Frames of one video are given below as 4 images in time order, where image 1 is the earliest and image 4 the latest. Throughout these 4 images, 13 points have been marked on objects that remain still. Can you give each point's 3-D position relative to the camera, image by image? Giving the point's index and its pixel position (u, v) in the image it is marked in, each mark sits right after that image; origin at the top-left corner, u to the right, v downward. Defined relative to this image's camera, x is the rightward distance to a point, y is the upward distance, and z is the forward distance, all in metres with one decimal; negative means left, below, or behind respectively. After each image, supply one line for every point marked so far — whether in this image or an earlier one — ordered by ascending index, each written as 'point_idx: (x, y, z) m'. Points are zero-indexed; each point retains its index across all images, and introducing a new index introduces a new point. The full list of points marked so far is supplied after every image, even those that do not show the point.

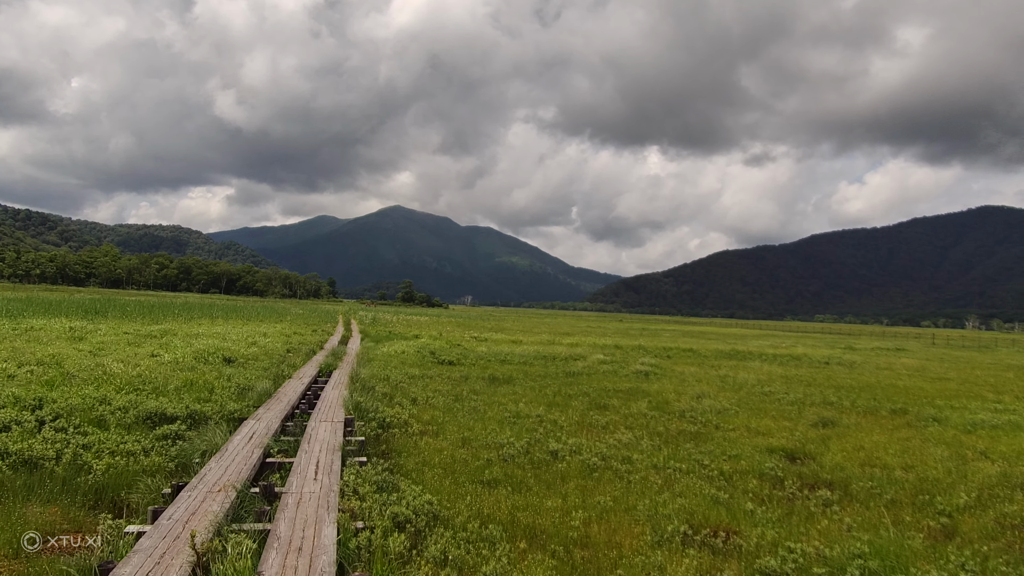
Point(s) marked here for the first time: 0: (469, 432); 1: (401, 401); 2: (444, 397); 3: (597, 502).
0: (-0.7, -2.3, +12.8) m
1: (-2.2, -2.2, +15.6) m
2: (-1.4, -2.3, +16.8) m
3: (+0.9, -2.3, +8.6) m
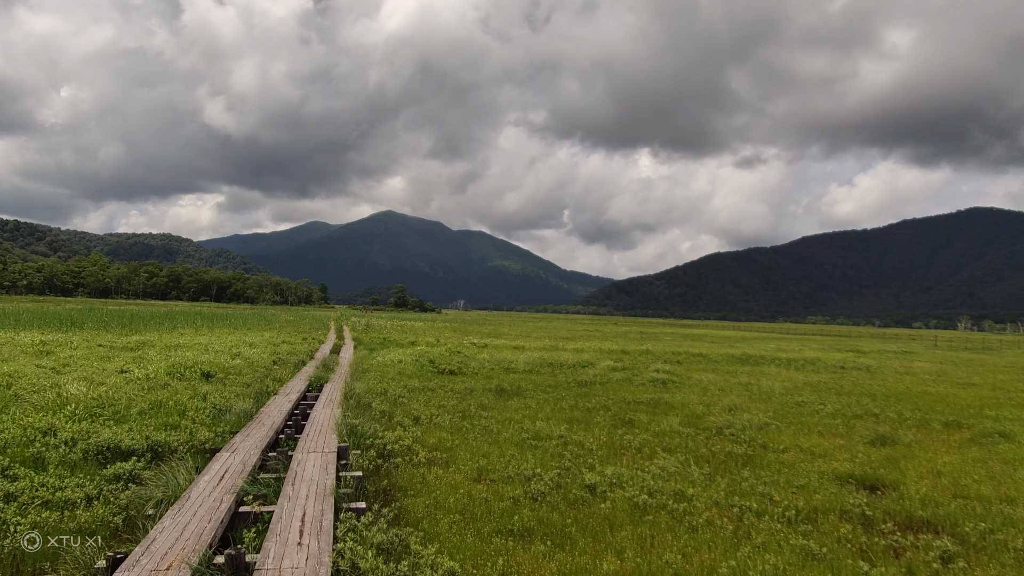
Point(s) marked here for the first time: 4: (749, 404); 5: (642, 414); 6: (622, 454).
0: (-0.4, -2.3, +10.9) m
1: (-1.9, -2.3, +13.6) m
2: (-1.1, -2.4, +14.9) m
3: (+1.3, -2.3, +6.7) m
4: (+5.7, -2.8, +18.9) m
5: (+2.7, -2.6, +16.3) m
6: (+1.6, -2.4, +11.6) m
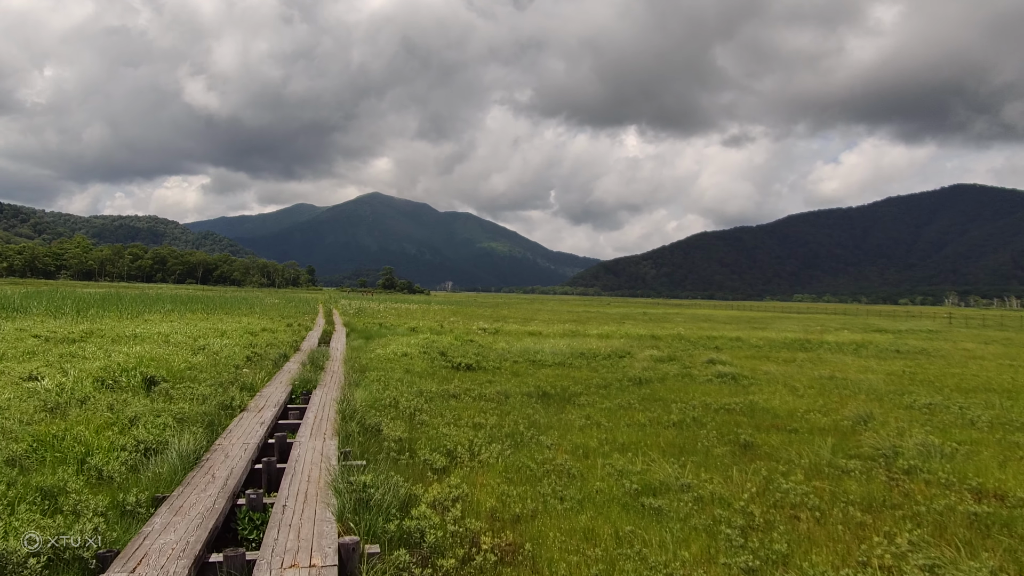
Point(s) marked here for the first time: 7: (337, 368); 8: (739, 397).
0: (+0.7, -2.0, +6.2) m
1: (-0.9, -1.9, +9.0) m
2: (-0.2, -2.0, +10.2) m
3: (+2.4, -2.1, +2.1) m
4: (+6.6, -2.2, +14.3) m
5: (+3.6, -2.1, +11.7) m
6: (+2.6, -2.1, +6.9) m
7: (-3.6, -1.6, +16.5) m
8: (+4.5, -2.2, +15.9) m
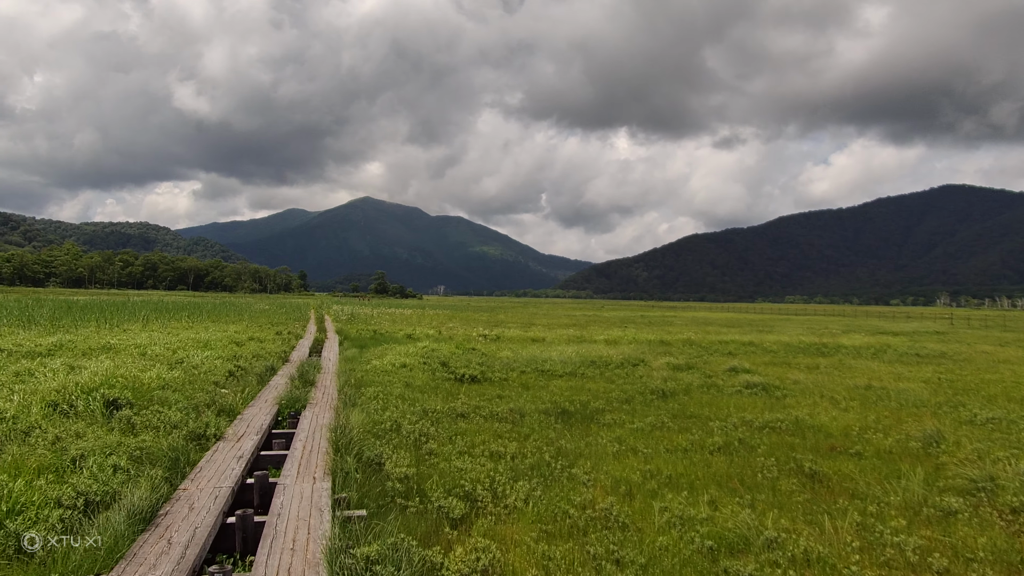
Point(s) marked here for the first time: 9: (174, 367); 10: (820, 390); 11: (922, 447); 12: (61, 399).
0: (+1.0, -2.1, +4.5) m
1: (-0.6, -2.0, +7.3) m
2: (+0.1, -2.0, +8.5) m
3: (+2.8, -2.1, +0.4) m
4: (+6.8, -2.2, +12.7) m
5: (+3.9, -2.2, +10.0) m
6: (+3.0, -2.1, +5.3) m
7: (-3.4, -1.8, +14.7) m
8: (+4.8, -2.2, +14.3) m
9: (-6.8, -1.6, +16.1) m
10: (+6.9, -2.3, +18.0) m
11: (+5.7, -2.2, +11.1) m
12: (-6.3, -1.5, +11.2) m
